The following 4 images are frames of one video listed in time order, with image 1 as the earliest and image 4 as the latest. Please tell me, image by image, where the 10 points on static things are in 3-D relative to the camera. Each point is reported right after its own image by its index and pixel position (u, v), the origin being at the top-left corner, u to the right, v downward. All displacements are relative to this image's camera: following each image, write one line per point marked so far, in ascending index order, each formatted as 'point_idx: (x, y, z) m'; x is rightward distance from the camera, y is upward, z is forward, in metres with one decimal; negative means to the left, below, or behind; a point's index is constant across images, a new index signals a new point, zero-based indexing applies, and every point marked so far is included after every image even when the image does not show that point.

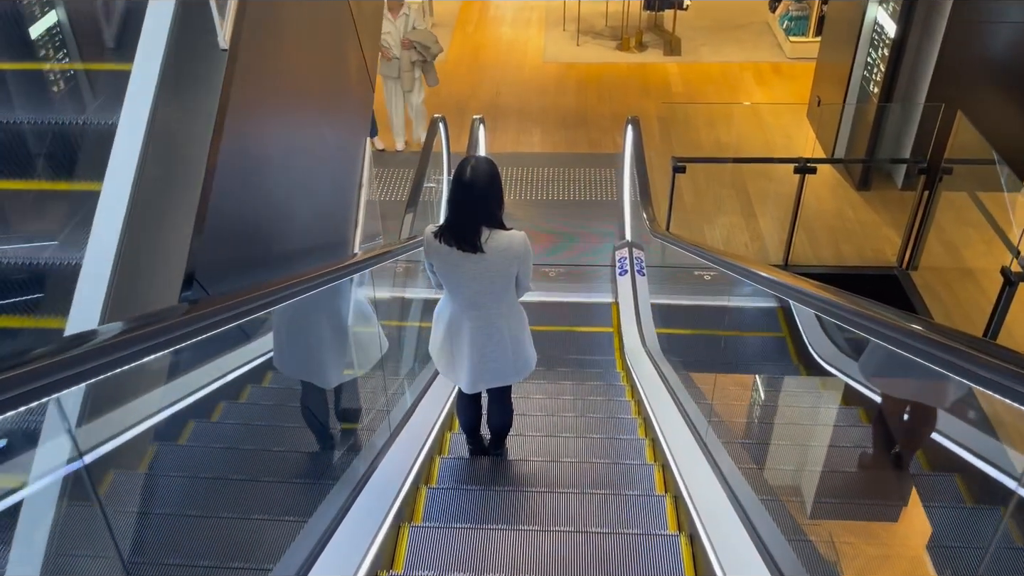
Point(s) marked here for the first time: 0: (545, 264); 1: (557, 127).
0: (+0.2, +0.2, +6.2) m
1: (+0.4, +1.7, +8.1) m
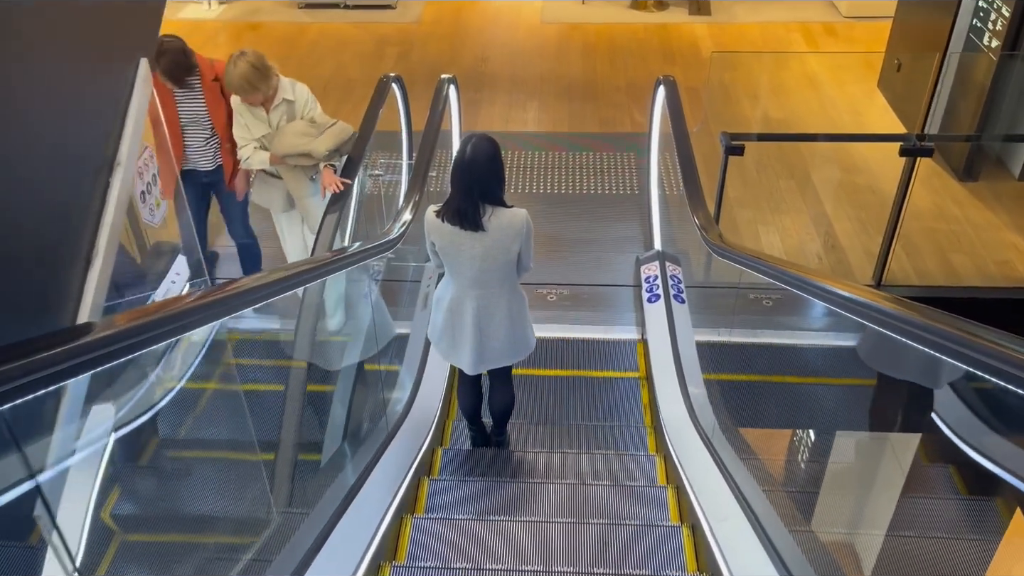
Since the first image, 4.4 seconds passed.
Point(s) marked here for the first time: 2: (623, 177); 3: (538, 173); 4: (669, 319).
0: (+0.2, 0.0, +4.6) m
1: (+0.4, +1.5, +6.6) m
2: (+0.8, +0.8, +5.6) m
3: (+0.2, +0.8, +5.6) m
4: (+0.8, -0.1, +3.9) m
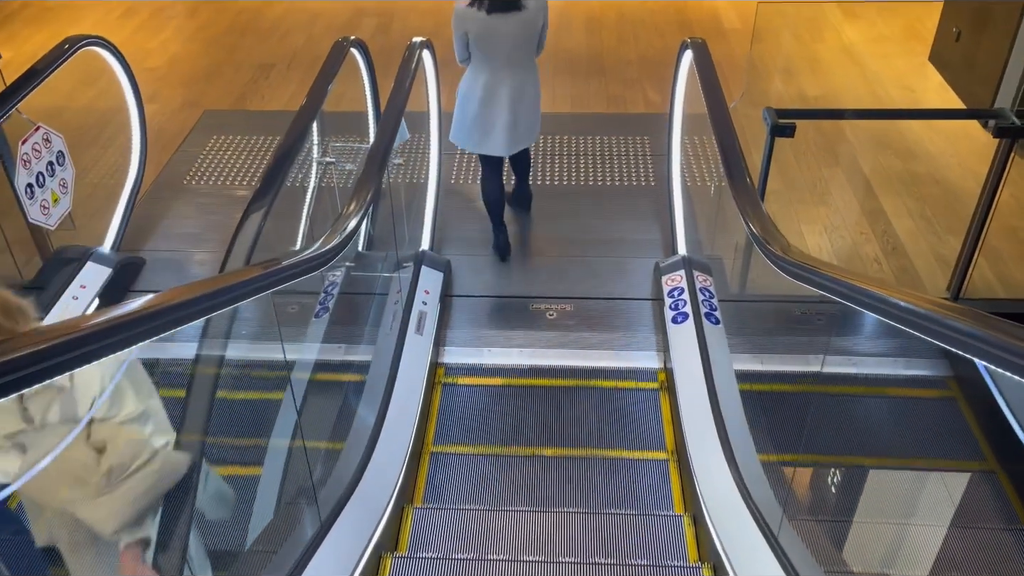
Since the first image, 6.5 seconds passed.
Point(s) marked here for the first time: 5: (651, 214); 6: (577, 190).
0: (+0.1, 0.0, +3.8) m
1: (+0.3, +1.5, +5.8) m
2: (+0.7, +0.7, +4.8) m
3: (+0.1, +0.8, +4.9) m
4: (+0.7, -0.2, +3.1) m
5: (+0.8, +0.4, +4.4) m
6: (+0.4, +0.5, +4.6) m
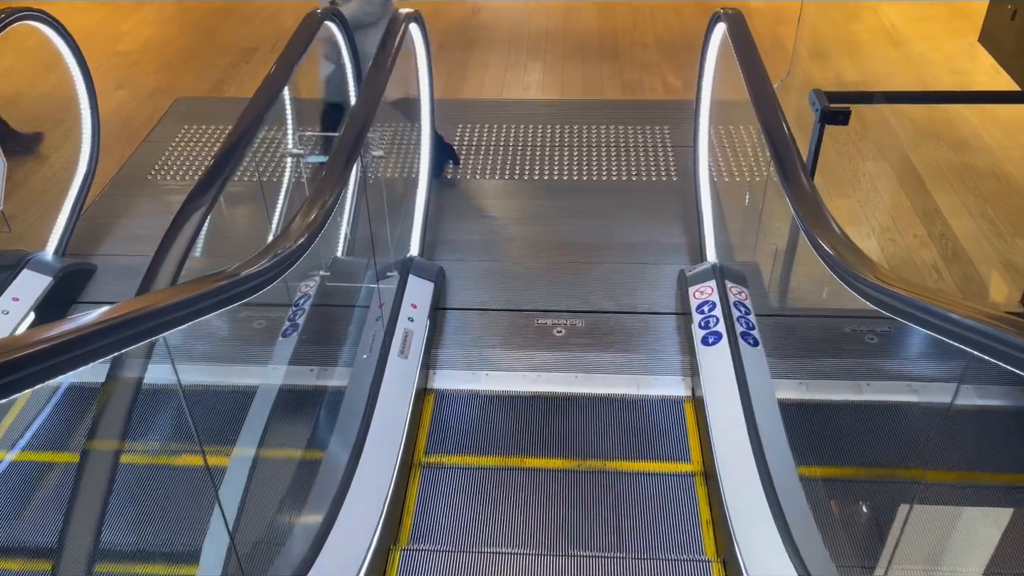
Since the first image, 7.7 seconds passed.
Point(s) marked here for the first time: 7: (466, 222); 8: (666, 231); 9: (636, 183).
0: (+0.1, -0.1, +3.4) m
1: (+0.4, +1.5, +5.3) m
2: (+0.8, +0.7, +4.4) m
3: (+0.2, +0.7, +4.4) m
4: (+0.7, -0.2, +2.7) m
5: (+0.8, +0.4, +3.9) m
6: (+0.4, +0.5, +4.1) m
7: (-0.2, +0.3, +3.9) m
8: (+0.7, +0.3, +3.8) m
9: (+0.6, +0.5, +4.1) m
